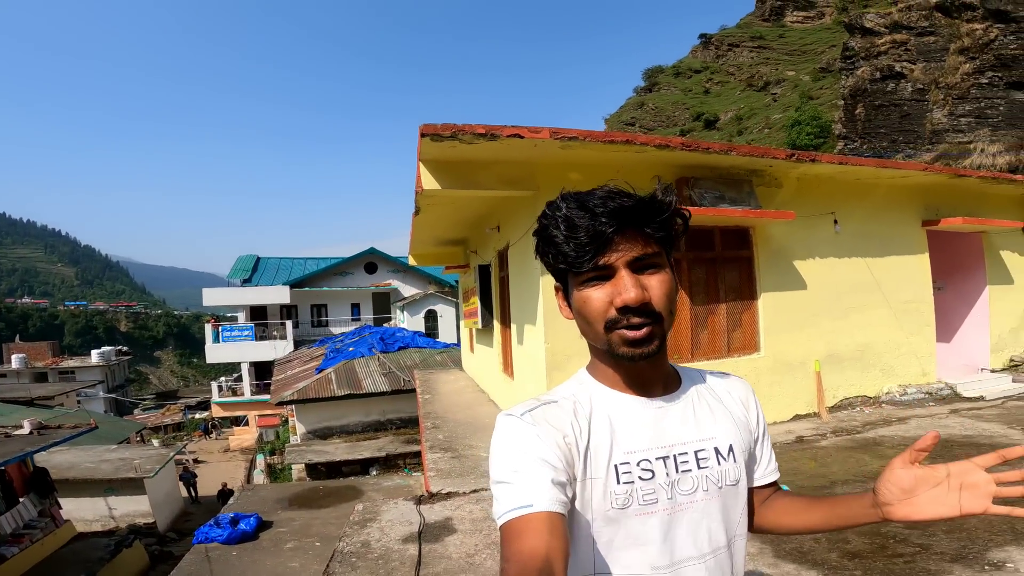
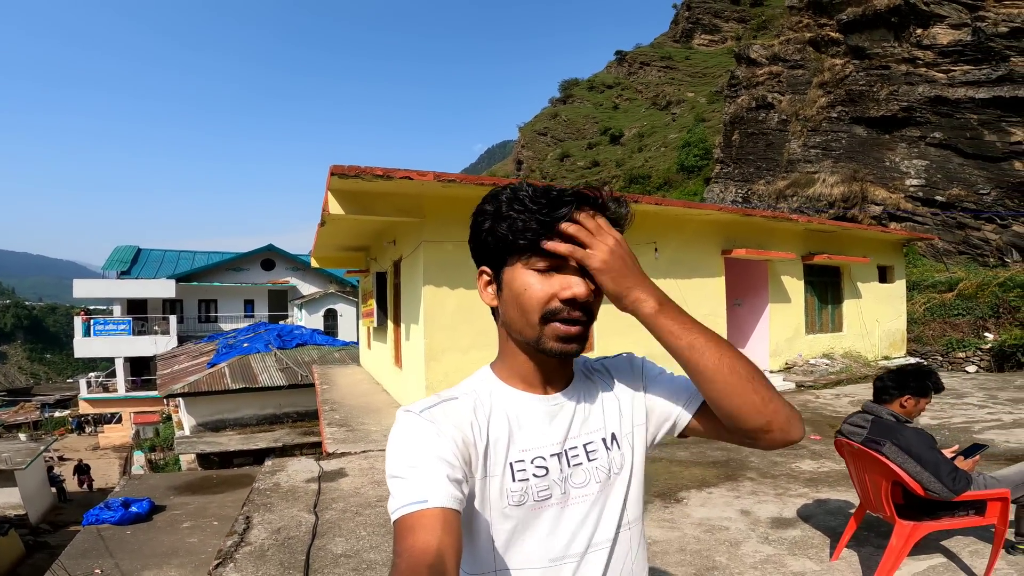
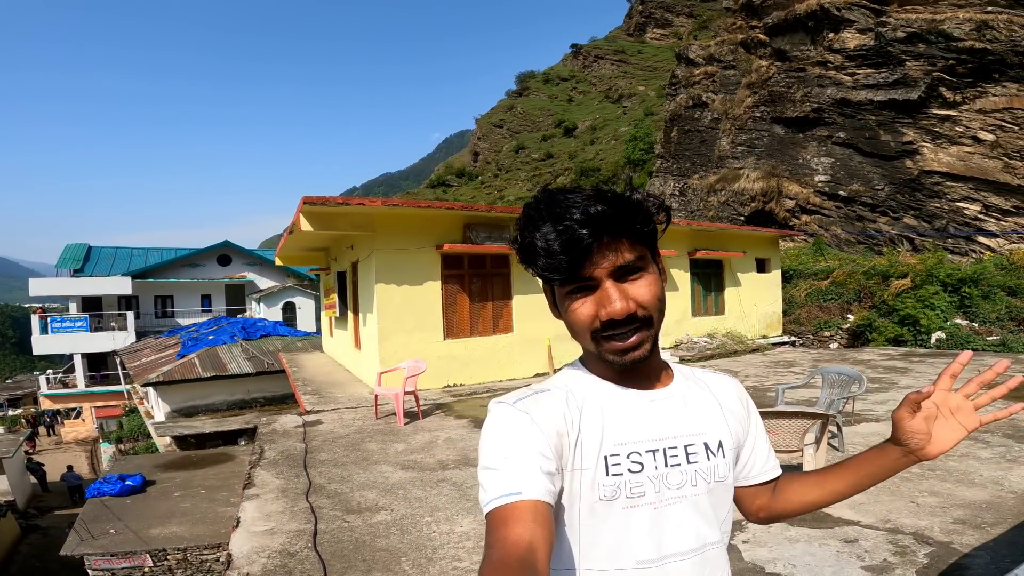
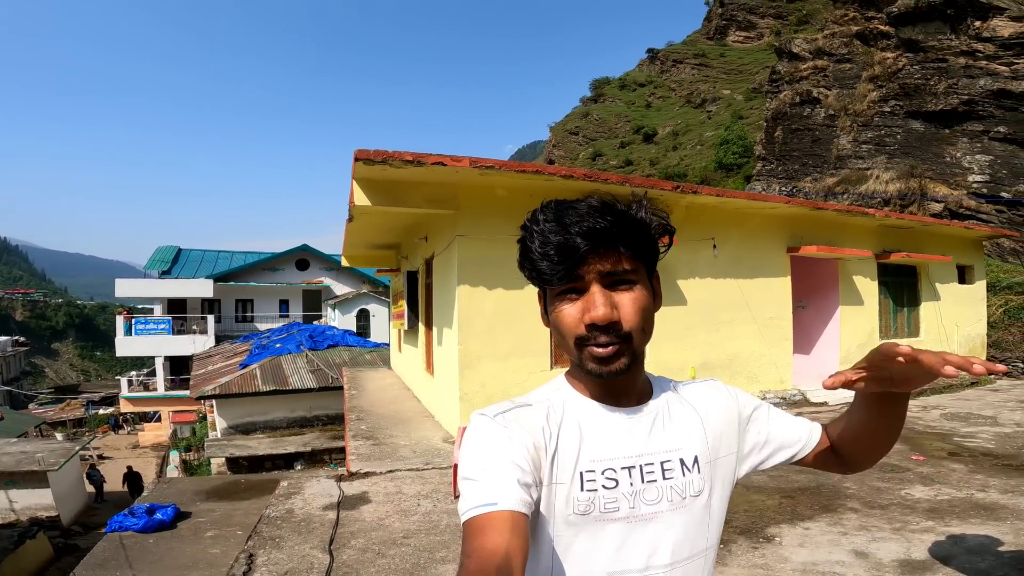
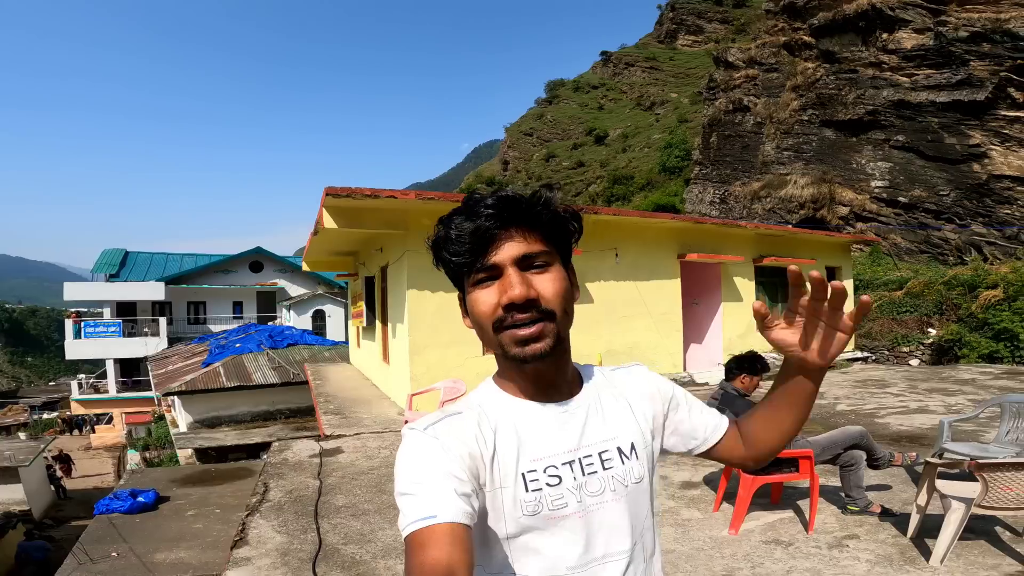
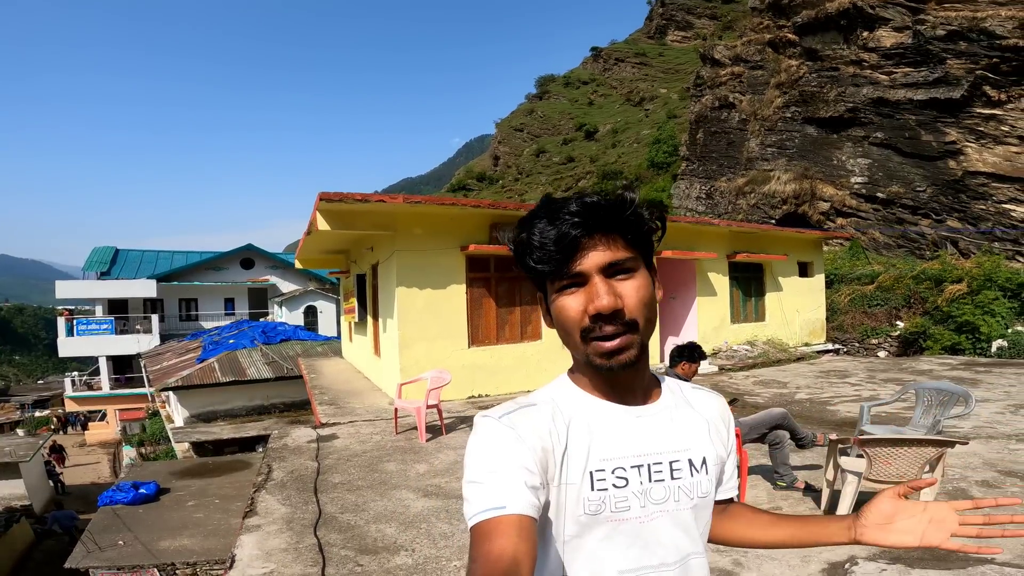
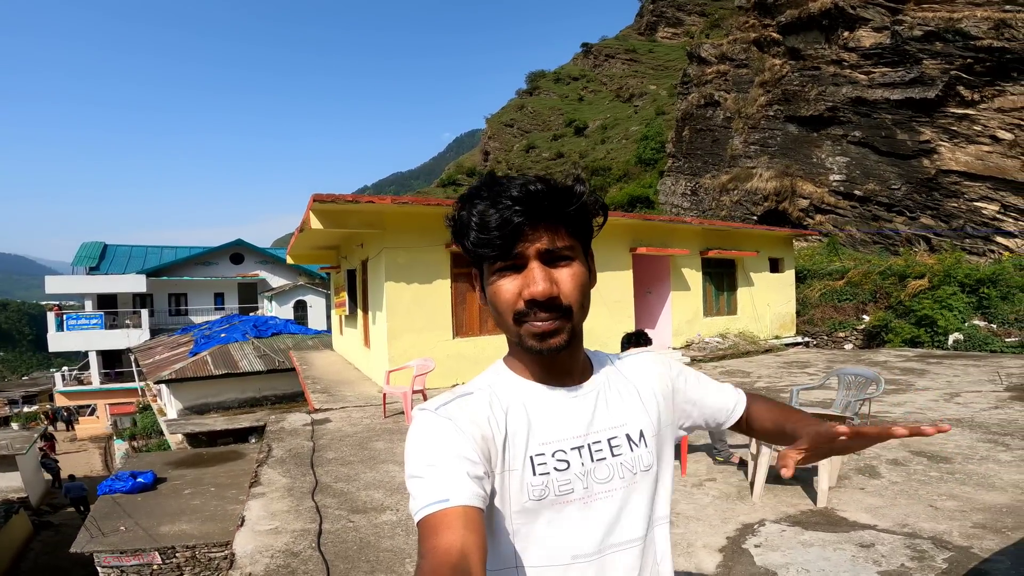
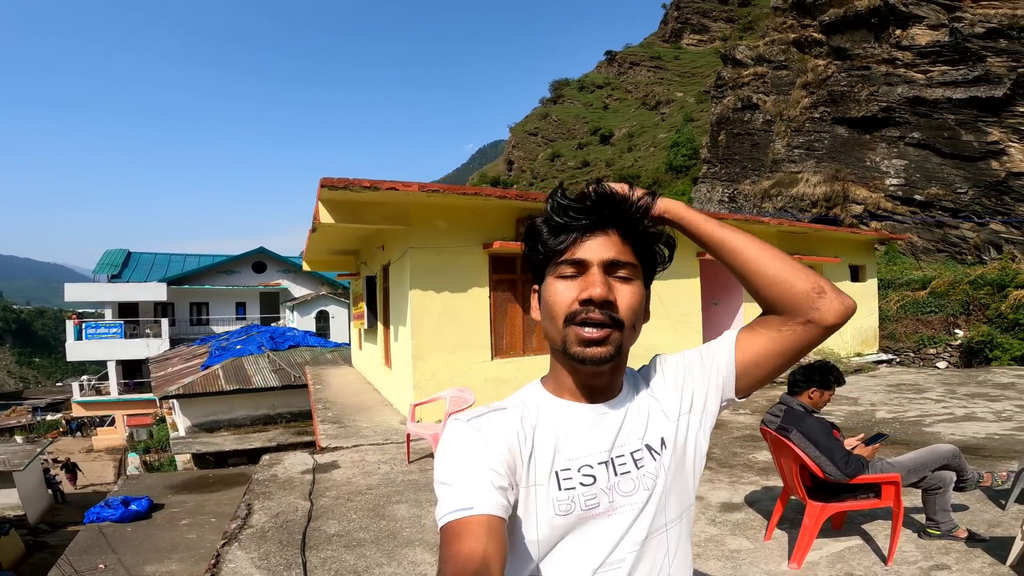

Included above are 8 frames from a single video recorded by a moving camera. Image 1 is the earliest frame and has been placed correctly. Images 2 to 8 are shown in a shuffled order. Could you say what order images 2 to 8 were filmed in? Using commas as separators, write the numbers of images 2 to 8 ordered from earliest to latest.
4, 2, 8, 5, 6, 7, 3
